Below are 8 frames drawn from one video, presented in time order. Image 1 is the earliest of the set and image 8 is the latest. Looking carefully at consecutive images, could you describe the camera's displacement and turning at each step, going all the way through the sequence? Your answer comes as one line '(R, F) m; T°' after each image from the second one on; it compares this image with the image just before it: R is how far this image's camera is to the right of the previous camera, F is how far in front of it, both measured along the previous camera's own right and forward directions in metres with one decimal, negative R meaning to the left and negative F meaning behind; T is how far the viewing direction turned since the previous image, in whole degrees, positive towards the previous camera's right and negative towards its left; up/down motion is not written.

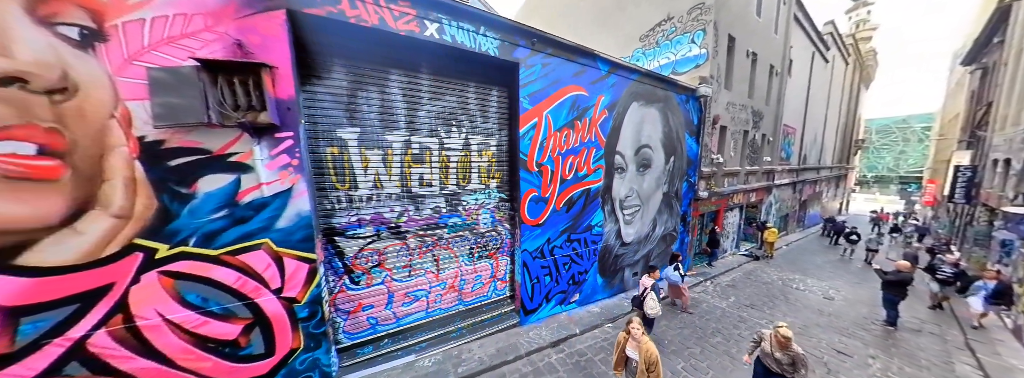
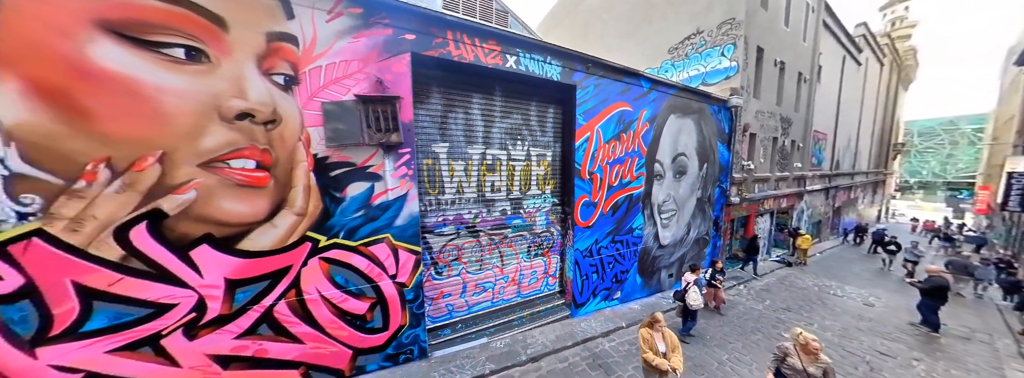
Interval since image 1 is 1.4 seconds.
(-0.8, -0.6) m; -3°
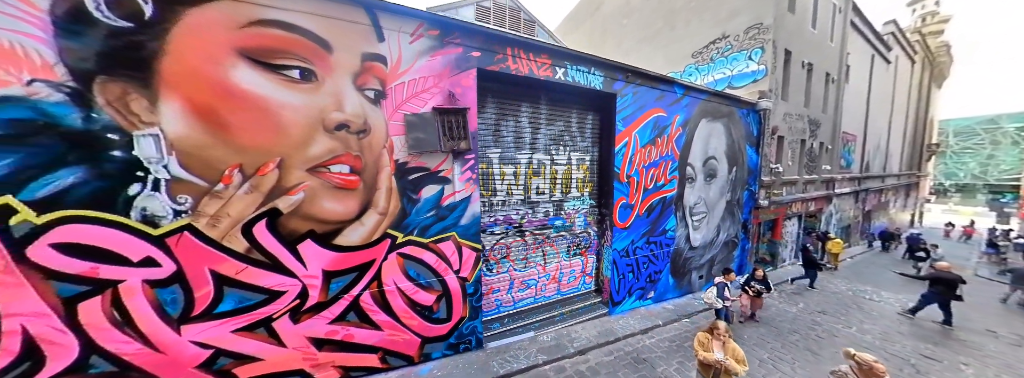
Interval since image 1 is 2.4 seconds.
(-0.7, -0.3) m; -2°
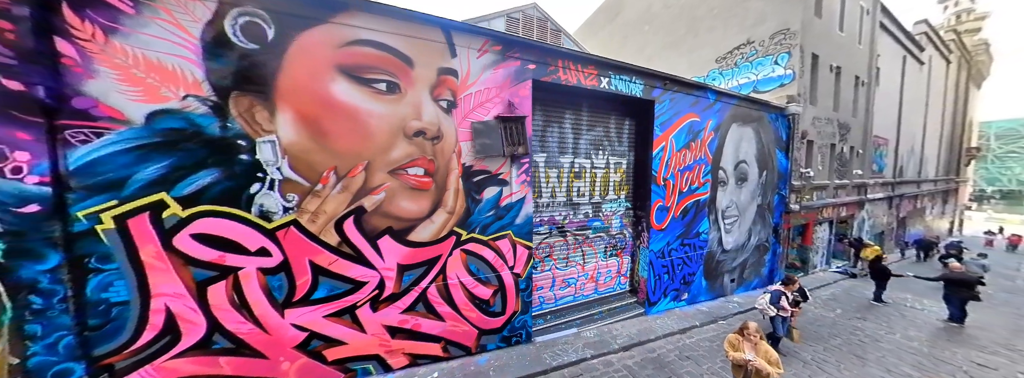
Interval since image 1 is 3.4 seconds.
(-0.7, -0.3) m; -2°
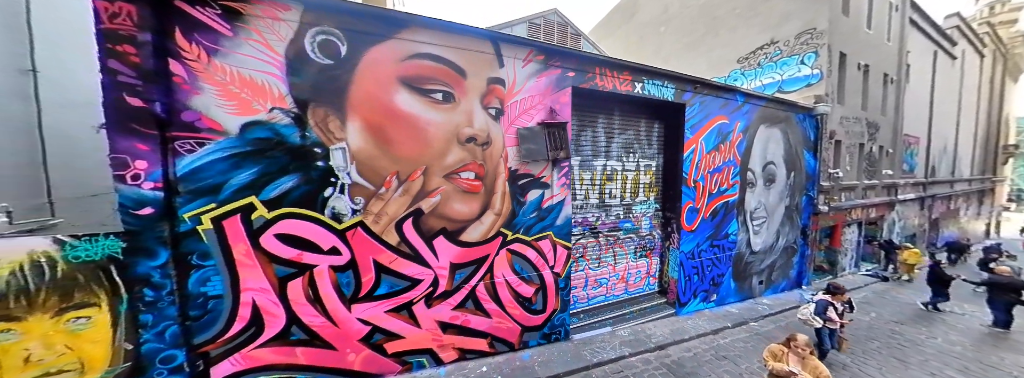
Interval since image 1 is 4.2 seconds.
(-0.5, -0.2) m; -2°
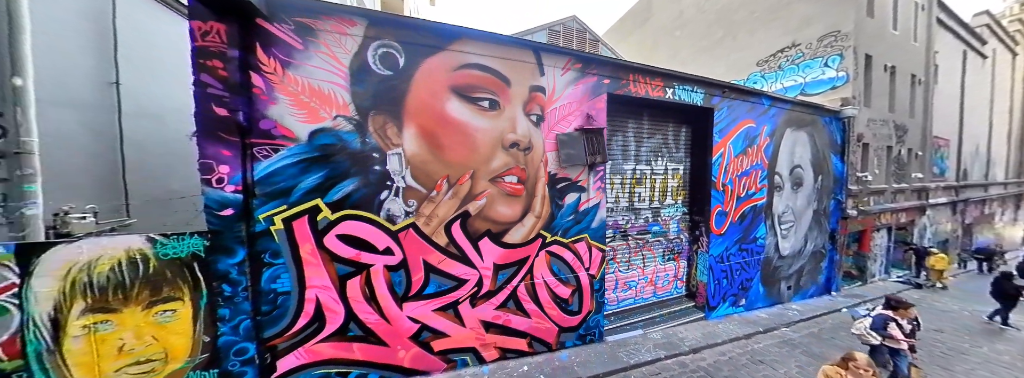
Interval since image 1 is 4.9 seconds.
(-0.5, -0.1) m; -1°
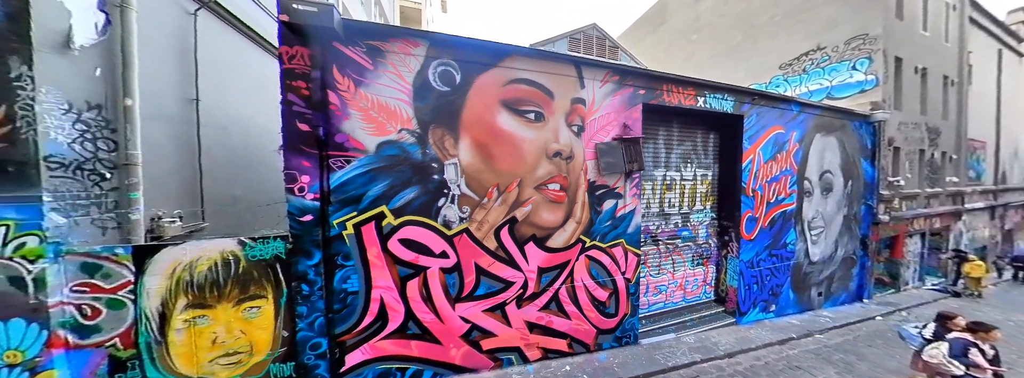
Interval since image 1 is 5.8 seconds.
(-0.5, -0.2) m; -2°
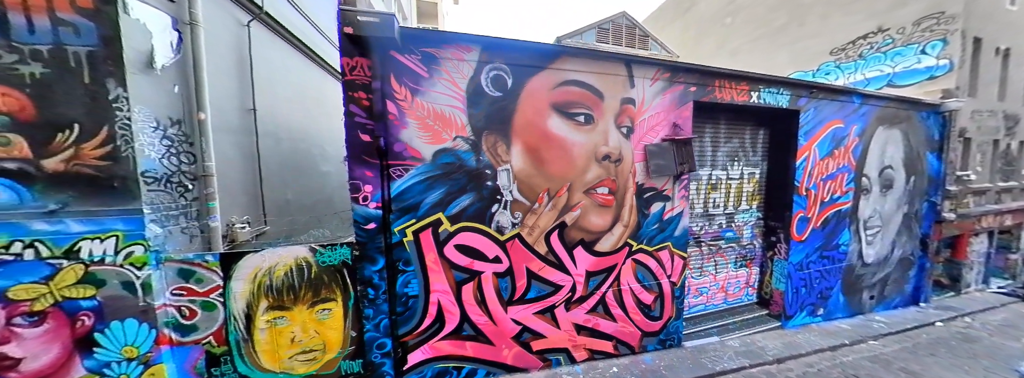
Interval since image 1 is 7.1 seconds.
(-0.5, 0.0) m; -3°
